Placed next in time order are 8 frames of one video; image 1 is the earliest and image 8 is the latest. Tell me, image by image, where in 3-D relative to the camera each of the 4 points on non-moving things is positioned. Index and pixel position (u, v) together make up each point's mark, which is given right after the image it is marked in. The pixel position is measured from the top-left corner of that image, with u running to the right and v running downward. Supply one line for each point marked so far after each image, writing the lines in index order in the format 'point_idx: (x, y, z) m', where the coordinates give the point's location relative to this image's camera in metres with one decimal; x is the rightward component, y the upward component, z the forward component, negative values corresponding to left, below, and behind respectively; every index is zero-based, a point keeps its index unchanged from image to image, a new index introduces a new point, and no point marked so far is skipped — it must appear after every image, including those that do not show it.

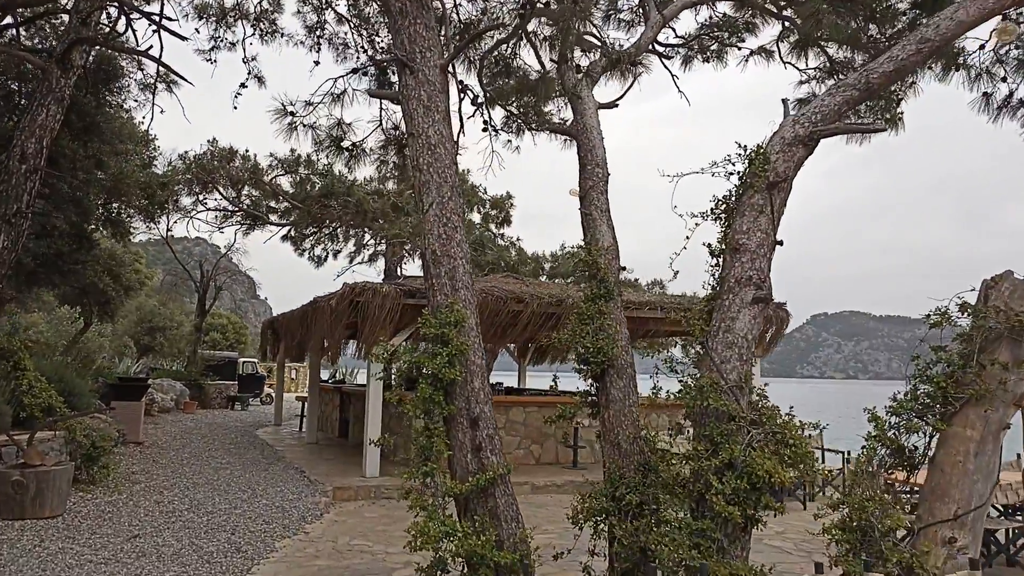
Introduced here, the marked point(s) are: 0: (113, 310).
0: (-7.5, -0.4, +15.5) m
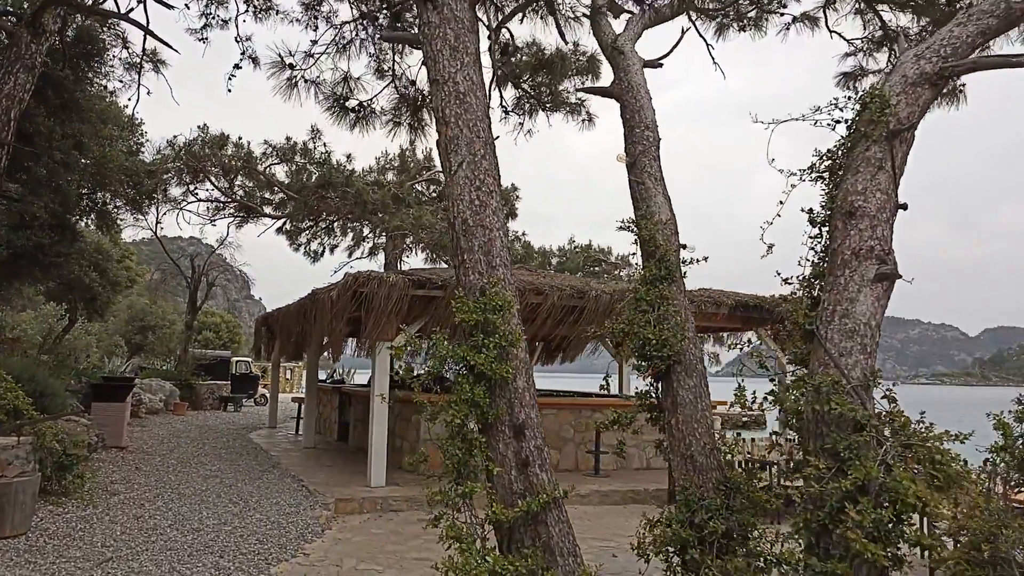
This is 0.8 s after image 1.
0: (-7.4, -0.4, +14.8) m
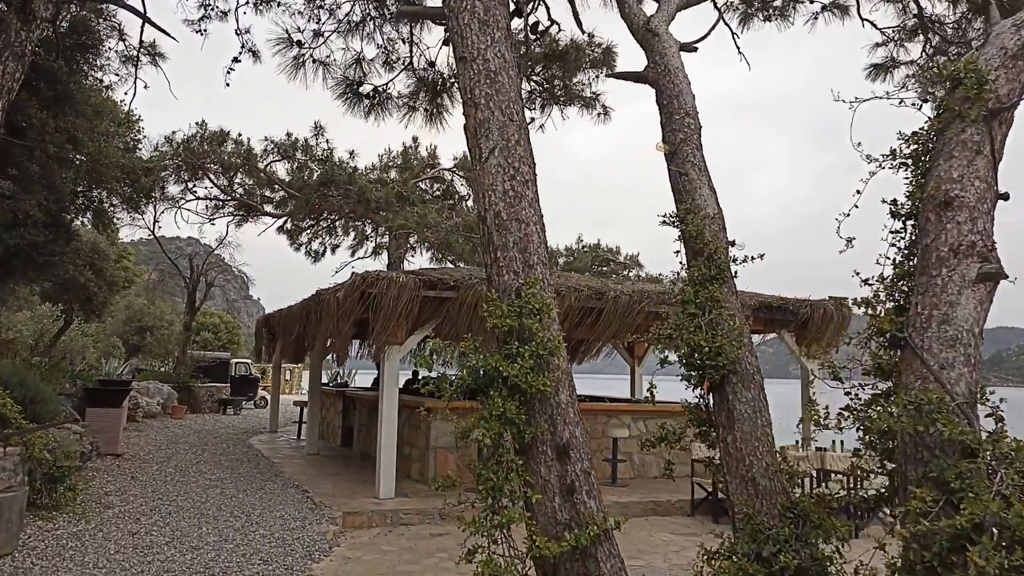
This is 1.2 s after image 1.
0: (-7.3, -0.4, +14.4) m
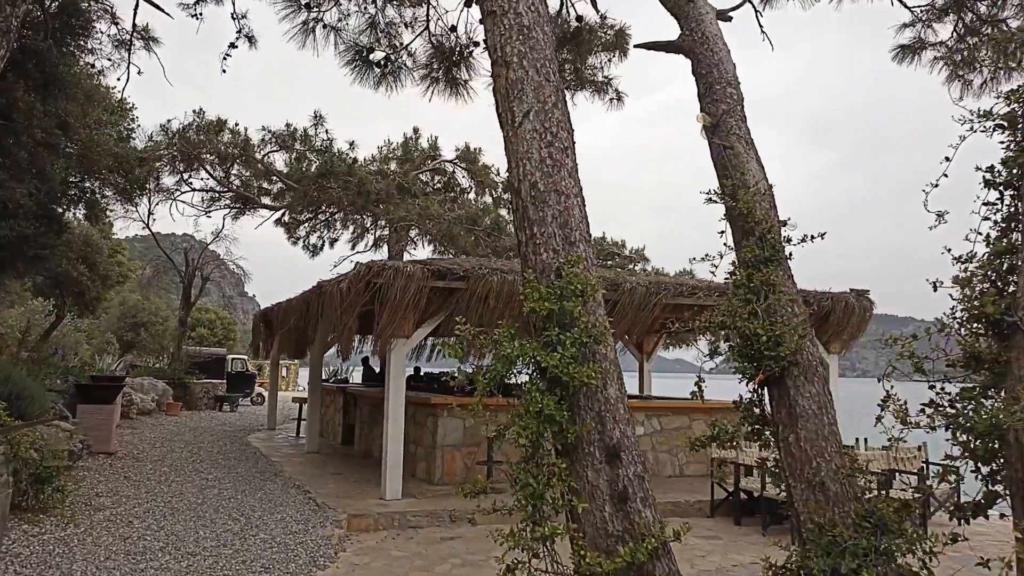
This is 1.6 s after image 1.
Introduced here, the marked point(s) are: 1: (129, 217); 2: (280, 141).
0: (-7.3, -0.3, +14.1) m
1: (-6.8, +1.3, +14.4) m
2: (-3.6, +2.2, +12.5) m
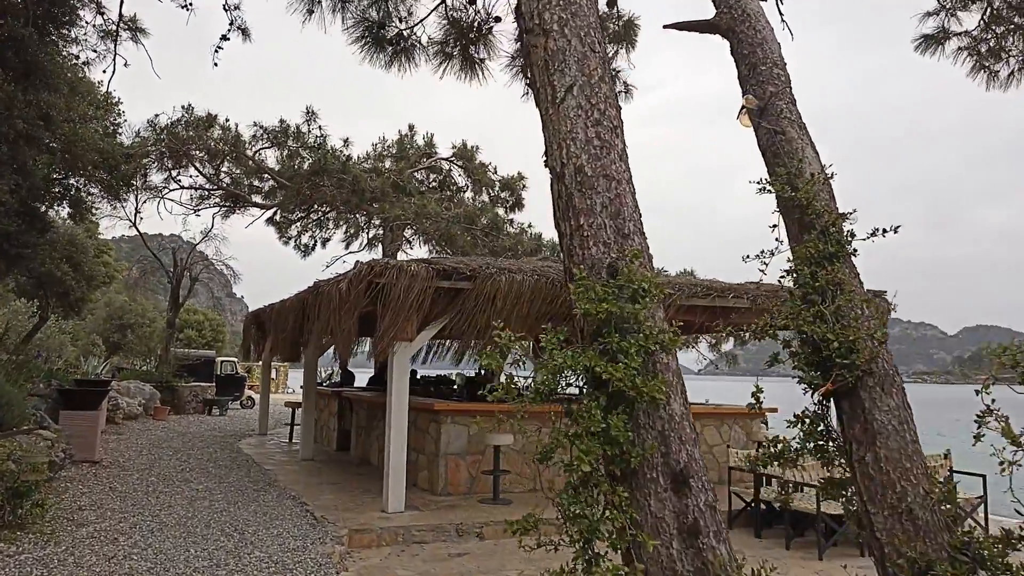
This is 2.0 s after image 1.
0: (-7.3, -0.3, +13.7) m
1: (-6.8, +1.2, +14.0) m
2: (-3.6, +2.2, +12.2) m
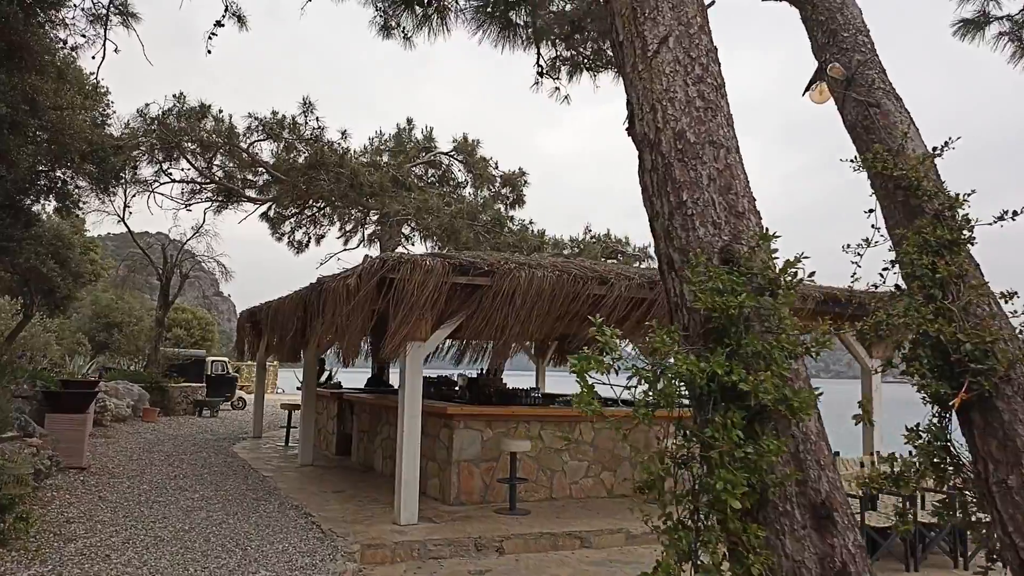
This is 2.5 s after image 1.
0: (-7.3, -0.2, +13.2) m
1: (-6.8, +1.3, +13.5) m
2: (-3.5, +2.3, +11.8) m
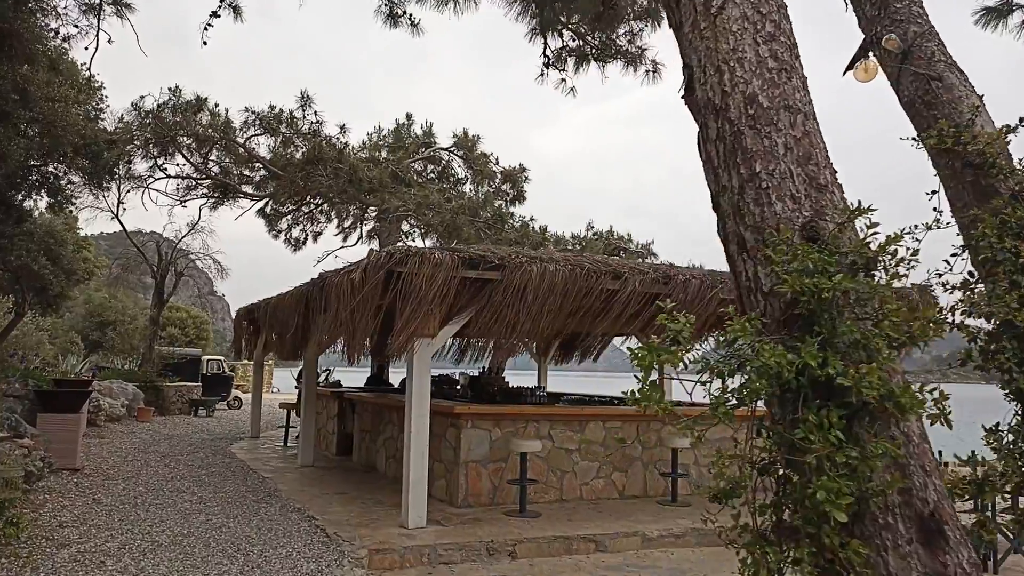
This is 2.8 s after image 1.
0: (-7.3, -0.2, +13.0) m
1: (-6.8, +1.3, +13.3) m
2: (-3.5, +2.3, +11.5) m
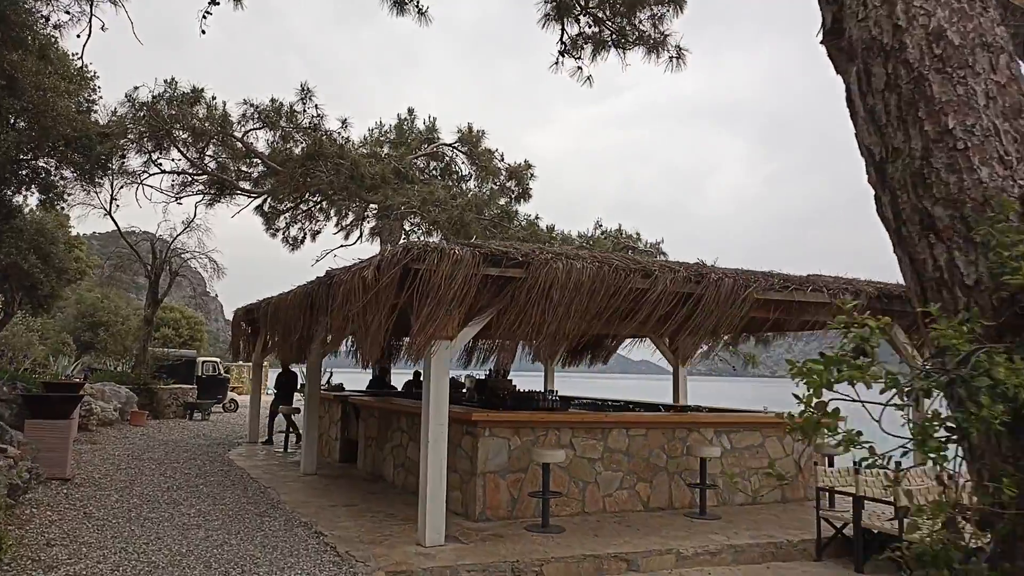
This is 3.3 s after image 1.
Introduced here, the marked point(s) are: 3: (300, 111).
0: (-7.2, -0.2, +12.6) m
1: (-6.7, +1.3, +12.9) m
2: (-3.4, +2.3, +11.2) m
3: (-2.9, +2.4, +11.2) m
